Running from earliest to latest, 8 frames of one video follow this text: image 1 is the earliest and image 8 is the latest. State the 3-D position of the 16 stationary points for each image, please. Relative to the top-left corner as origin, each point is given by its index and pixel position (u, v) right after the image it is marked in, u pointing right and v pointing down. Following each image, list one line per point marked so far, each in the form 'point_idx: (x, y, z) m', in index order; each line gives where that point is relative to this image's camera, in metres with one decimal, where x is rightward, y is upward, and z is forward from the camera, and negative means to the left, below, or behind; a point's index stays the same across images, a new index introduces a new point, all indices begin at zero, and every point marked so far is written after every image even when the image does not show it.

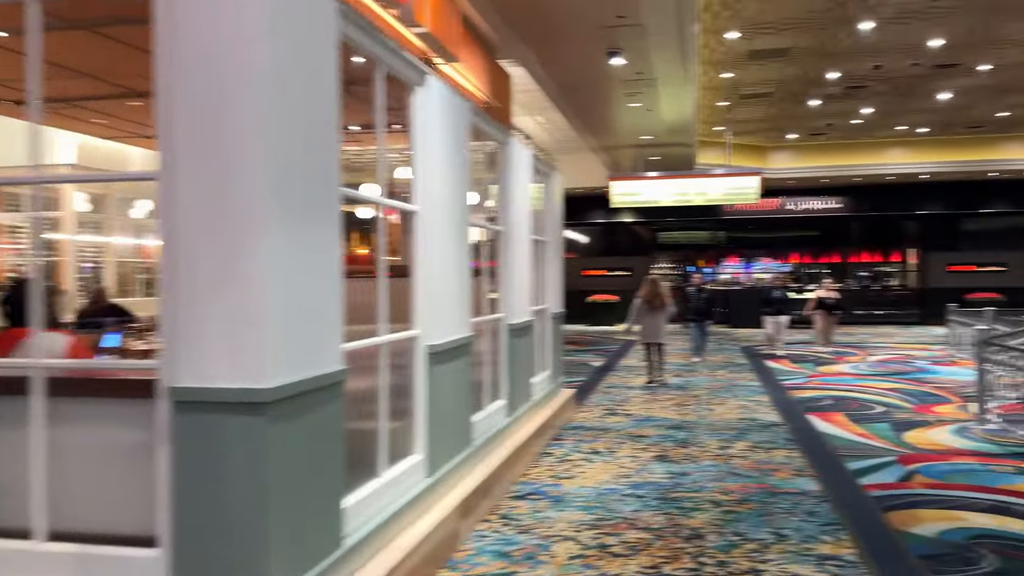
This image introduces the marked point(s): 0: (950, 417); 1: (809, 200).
0: (+3.6, -1.1, +6.5) m
1: (+6.5, +2.0, +17.6) m
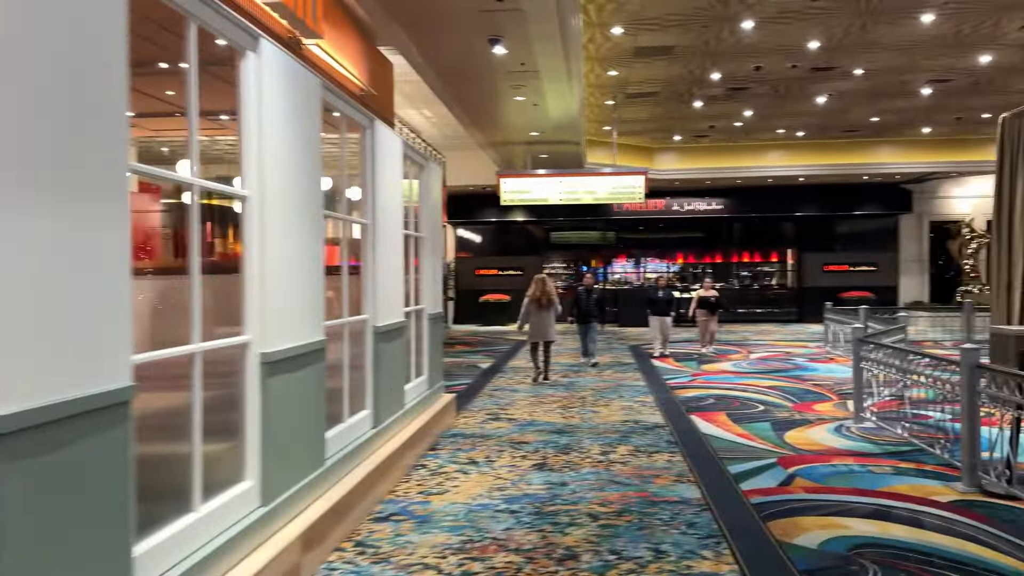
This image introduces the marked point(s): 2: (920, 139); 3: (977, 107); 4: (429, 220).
0: (+2.6, -1.0, +6.5) m
1: (+4.0, +2.0, +17.9) m
2: (+8.2, +3.0, +15.9) m
3: (+7.4, +2.9, +12.5) m
4: (-0.6, +0.5, +6.1) m
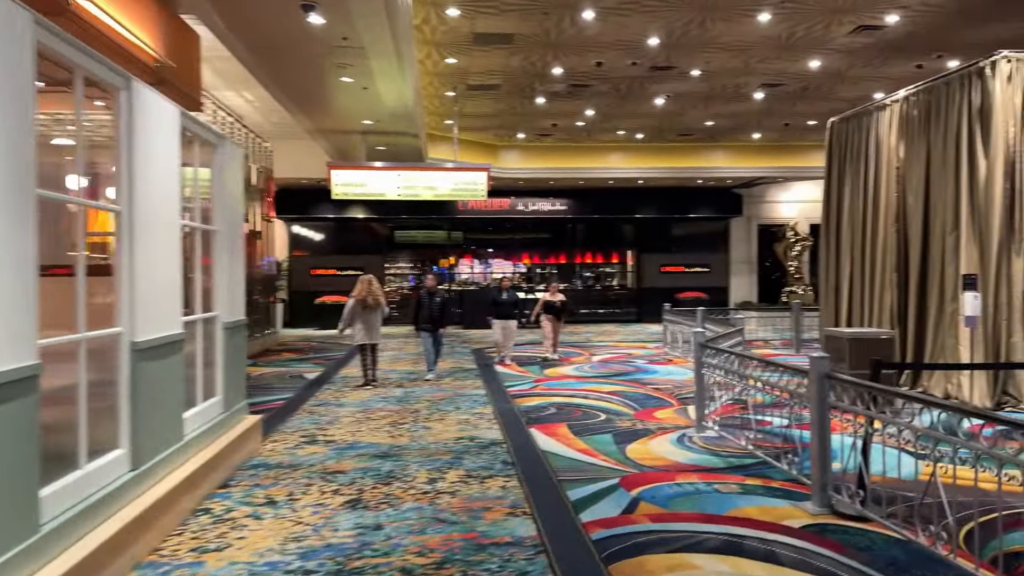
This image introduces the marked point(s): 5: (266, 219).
0: (+1.3, -1.1, +6.2) m
1: (+0.5, +2.0, +17.6) m
2: (+4.9, +3.0, +16.4) m
3: (+4.8, +2.9, +12.9) m
4: (-1.9, +0.5, +5.1) m
5: (-4.3, +1.2, +13.9) m
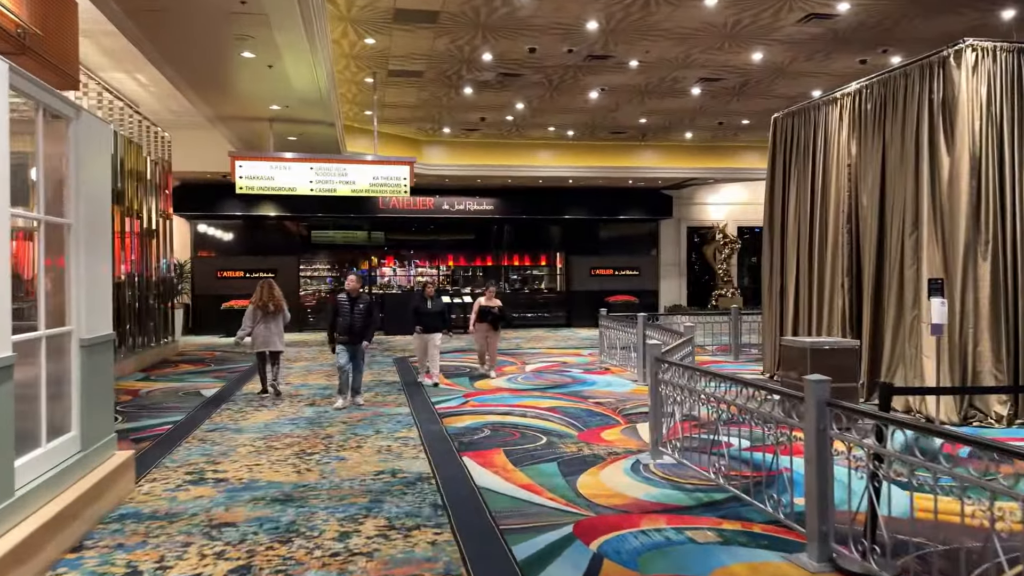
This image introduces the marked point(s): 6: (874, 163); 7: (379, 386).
0: (+0.8, -1.1, +5.5) m
1: (-1.1, +1.9, +16.8) m
2: (+3.4, +2.9, +16.0) m
3: (+3.6, +2.8, +12.5) m
4: (-2.2, +0.4, +4.1) m
5: (-5.5, +1.1, +12.6) m
6: (+3.4, +1.2, +7.3) m
7: (-1.4, -1.1, +8.6) m
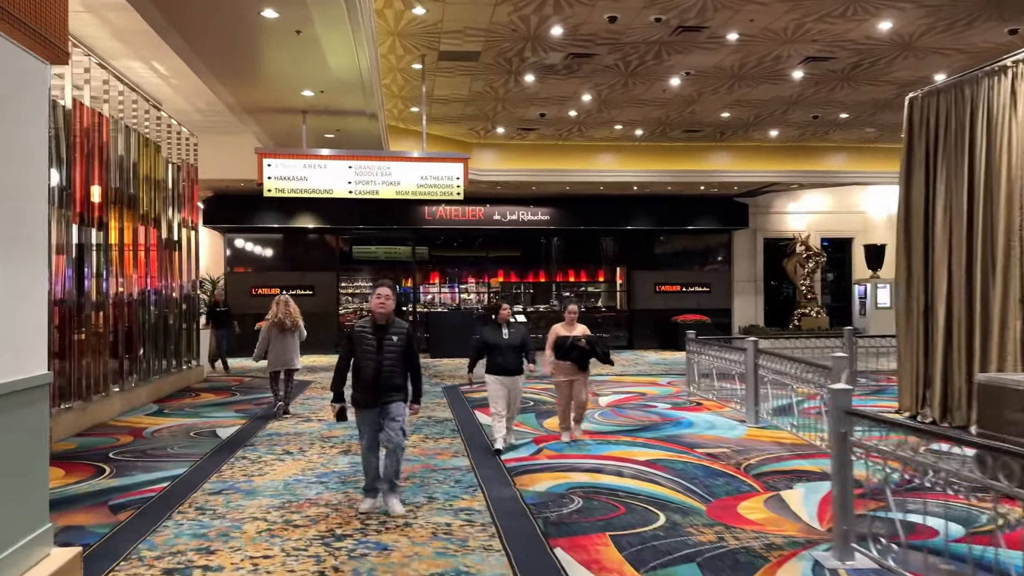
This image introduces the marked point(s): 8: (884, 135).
0: (+1.3, -1.2, +3.9) m
1: (0.0, +1.5, +15.3) m
2: (+4.5, +2.6, +14.3) m
3: (+4.5, +2.6, +10.8) m
4: (-1.8, +0.4, +2.7) m
5: (-4.6, +0.9, +11.3) m
6: (+4.0, +1.0, +5.6) m
7: (-0.7, -1.2, +7.1) m
8: (+6.1, +2.5, +13.0) m
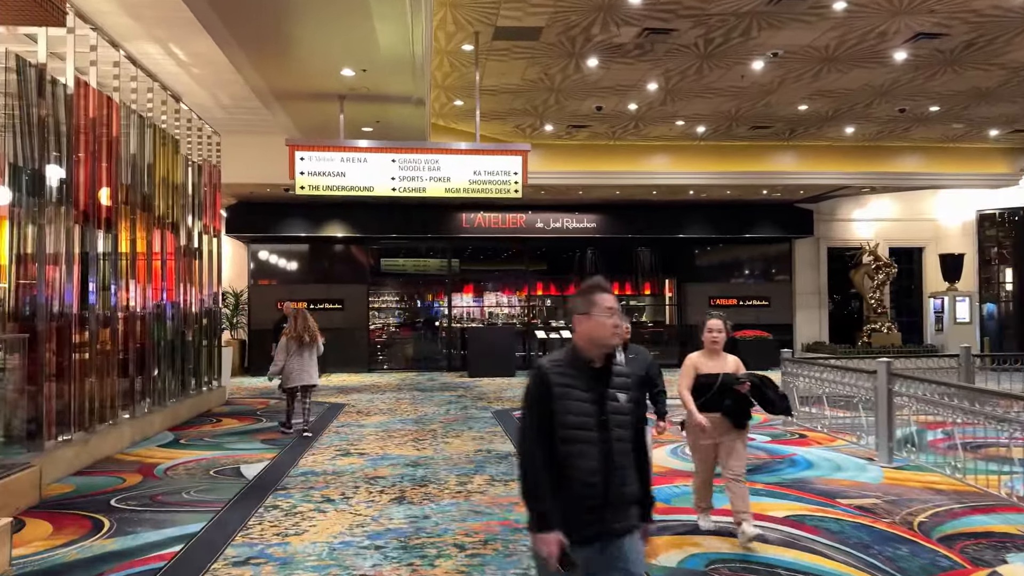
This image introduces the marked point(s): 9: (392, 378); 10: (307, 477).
0: (+1.8, -1.2, +2.7) m
1: (+0.8, +1.3, +14.1) m
2: (+5.3, +2.4, +13.1) m
3: (+5.2, +2.4, +9.6) m
4: (-1.3, +0.4, +1.6) m
5: (-3.9, +0.7, +10.3) m
6: (+4.5, +1.0, +4.4) m
7: (-0.1, -1.3, +5.9) m
8: (+6.9, +2.3, +11.8) m
9: (-2.0, -1.5, +13.0) m
10: (-1.5, -1.4, +5.6) m
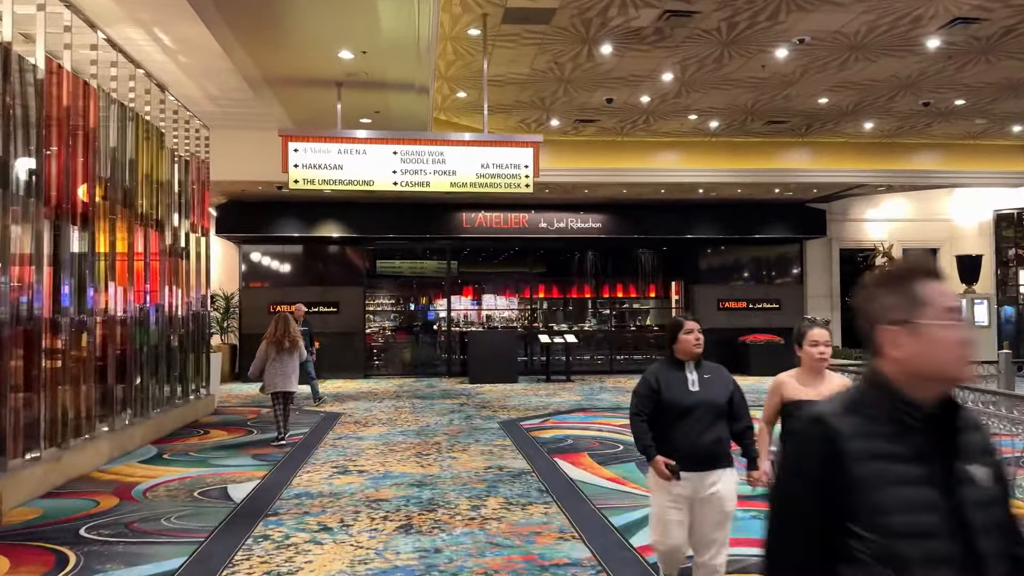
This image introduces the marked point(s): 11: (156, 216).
0: (+2.0, -1.2, +2.1) m
1: (+0.8, +1.3, +13.6) m
2: (+5.3, +2.3, +12.6) m
3: (+5.3, +2.4, +9.1) m
4: (-1.1, +0.4, +1.1) m
5: (-3.9, +0.7, +9.8) m
6: (+4.7, +1.0, +3.9) m
7: (0.0, -1.3, +5.4) m
8: (+6.9, +2.3, +11.3) m
9: (-1.9, -1.5, +12.5) m
10: (-1.3, -1.4, +5.0) m
11: (-3.7, +0.8, +8.2) m
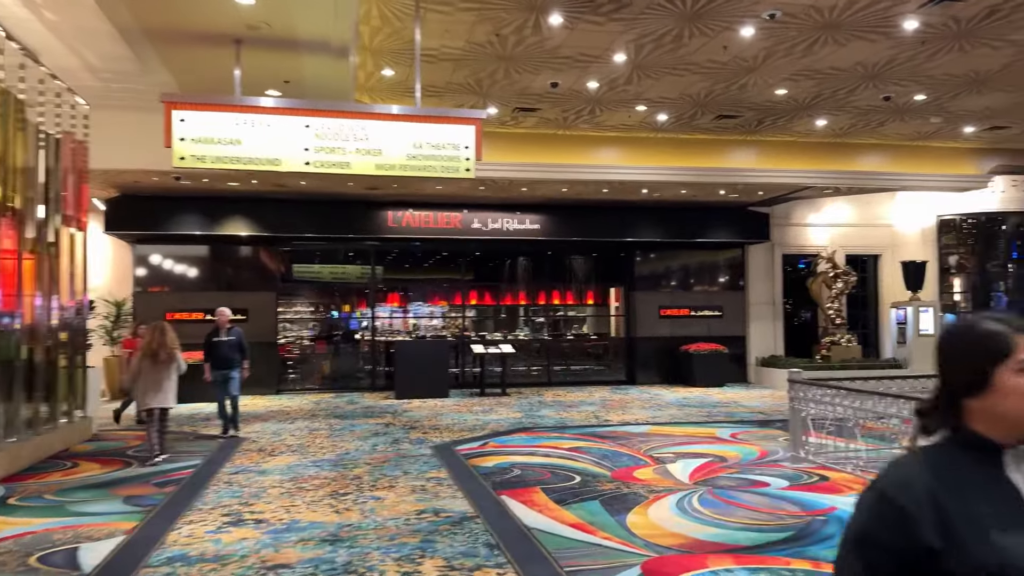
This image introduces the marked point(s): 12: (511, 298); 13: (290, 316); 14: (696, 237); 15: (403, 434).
0: (+1.9, -1.2, +1.2) m
1: (-0.3, +1.2, +12.6) m
2: (+4.3, +2.2, +12.1) m
3: (+4.6, +2.3, +8.6) m
4: (-1.0, +0.4, -0.1) m
5: (-4.6, +0.6, +8.3) m
6: (+4.5, +1.0, +3.3) m
7: (-0.4, -1.3, +4.3) m
8: (+6.0, +2.2, +10.9) m
9: (-2.9, -1.6, +11.1) m
10: (-1.6, -1.4, +3.8) m
11: (-4.3, +0.7, +6.8) m
12: (0.0, -0.2, +14.0) m
13: (-3.7, -0.4, +13.2) m
14: (+3.1, +0.9, +13.4) m
15: (-1.1, -1.5, +7.9) m
